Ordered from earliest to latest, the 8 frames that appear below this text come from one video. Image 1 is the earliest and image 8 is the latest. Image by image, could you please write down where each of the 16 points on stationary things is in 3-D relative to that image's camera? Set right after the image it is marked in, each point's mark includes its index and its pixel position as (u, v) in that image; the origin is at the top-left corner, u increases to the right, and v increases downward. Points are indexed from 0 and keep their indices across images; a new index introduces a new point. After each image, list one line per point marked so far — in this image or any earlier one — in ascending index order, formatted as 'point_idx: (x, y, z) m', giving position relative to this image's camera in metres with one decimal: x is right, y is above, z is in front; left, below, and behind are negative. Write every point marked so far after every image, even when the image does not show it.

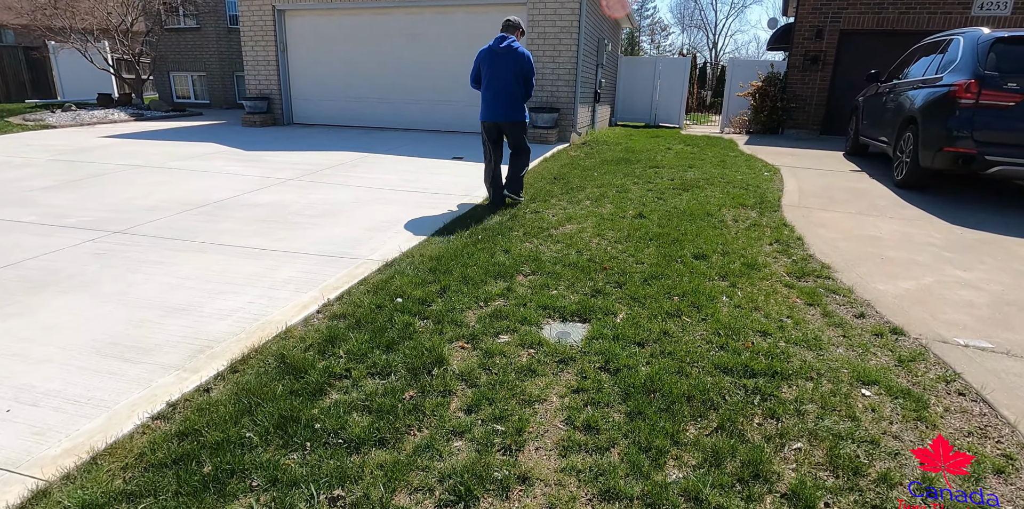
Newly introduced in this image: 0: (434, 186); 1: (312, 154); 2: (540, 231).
0: (-0.8, +0.7, +5.8) m
1: (-2.9, +1.4, +7.9) m
2: (+0.2, +0.2, +4.3) m
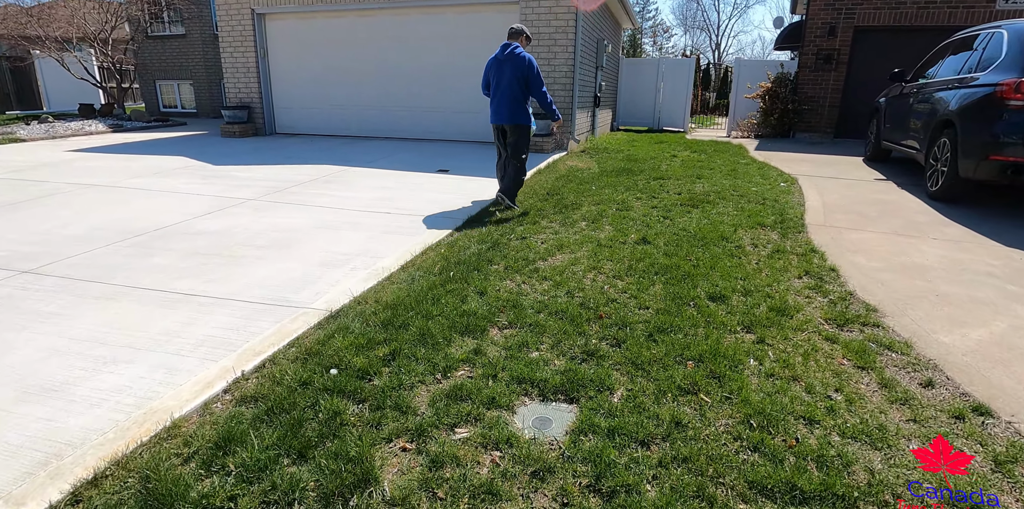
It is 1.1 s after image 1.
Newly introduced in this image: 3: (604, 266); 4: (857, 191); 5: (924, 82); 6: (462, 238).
0: (-1.0, +0.5, +5.2) m
1: (-3.0, +1.1, +7.2) m
2: (+0.1, -0.1, +3.6) m
3: (+0.6, -0.1, +3.7) m
4: (+3.8, +0.7, +6.0) m
5: (+5.3, +2.2, +7.0) m
6: (-0.4, +0.1, +4.2) m
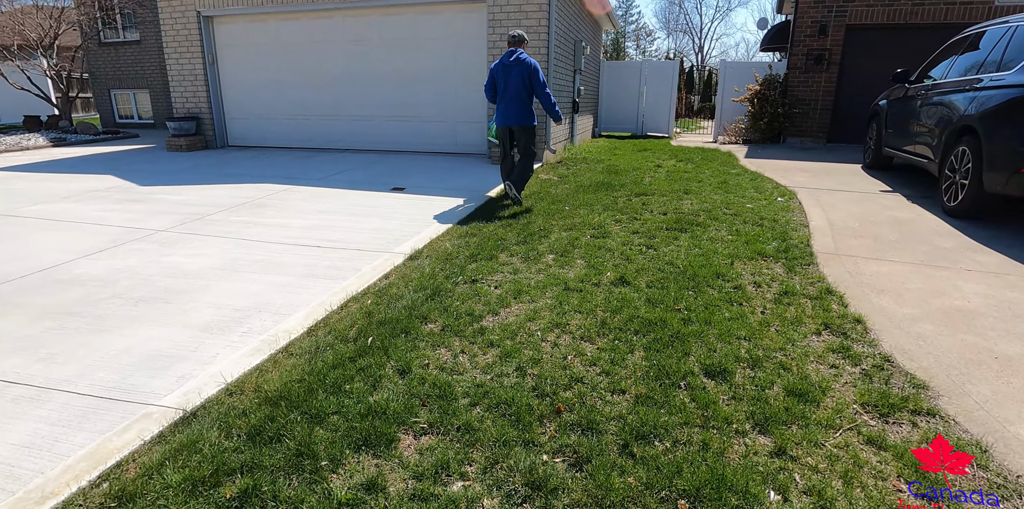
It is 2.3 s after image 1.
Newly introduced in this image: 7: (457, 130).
0: (-1.3, +0.1, +4.4) m
1: (-3.4, +0.8, +6.4) m
2: (-0.2, -0.3, +2.8) m
3: (+0.3, -0.3, +2.9) m
4: (+3.4, +0.5, +5.3) m
5: (+4.9, +2.0, +6.4) m
6: (-0.7, -0.2, +3.4) m
7: (-0.9, +2.0, +8.8) m
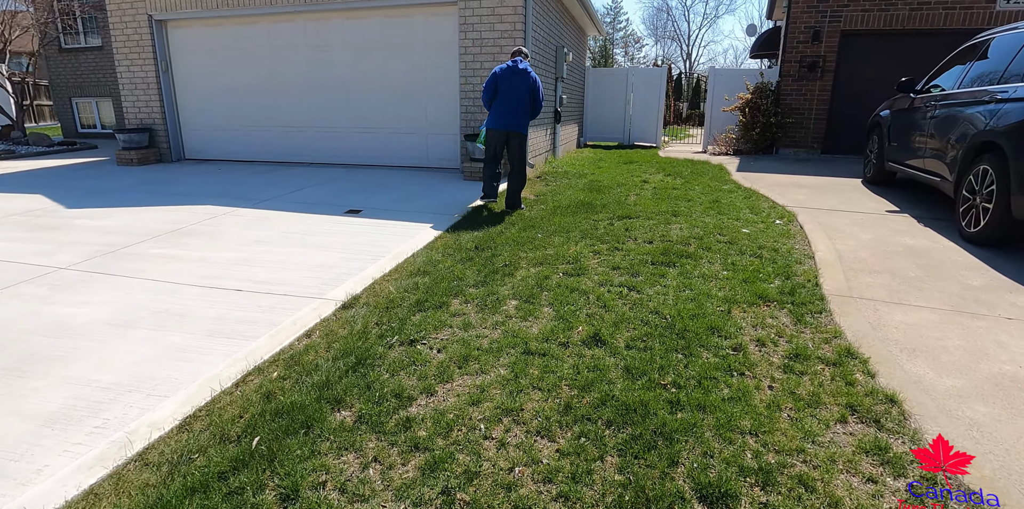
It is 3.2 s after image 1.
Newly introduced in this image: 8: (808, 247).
0: (-1.6, -0.1, +3.7) m
1: (-3.7, +0.5, +5.7) m
2: (-0.5, -0.6, +2.2) m
3: (+0.1, -0.6, +2.3) m
4: (+3.1, +0.2, +4.7) m
5: (+4.6, +1.7, +5.8) m
6: (-1.0, -0.5, +2.7) m
7: (-1.2, +1.7, +8.1) m
8: (+2.3, +0.1, +4.3) m
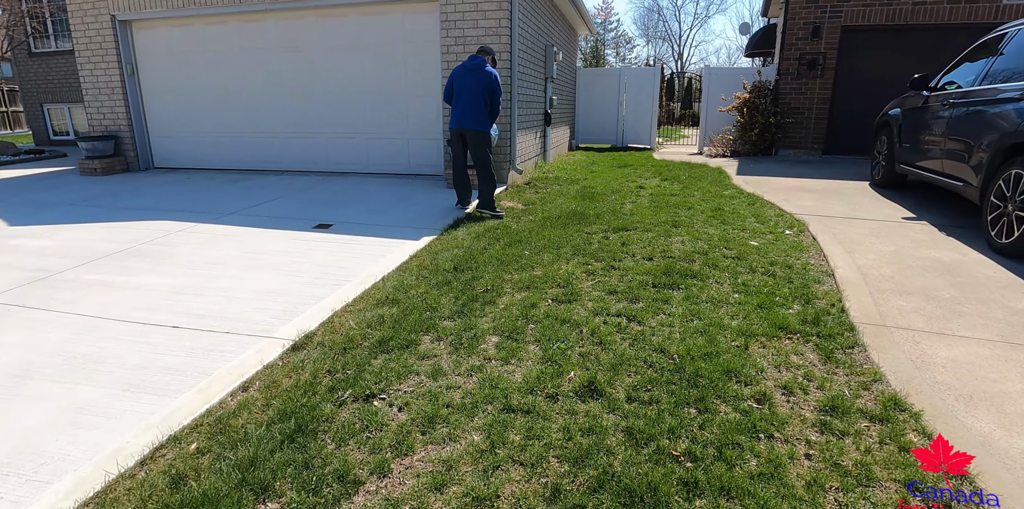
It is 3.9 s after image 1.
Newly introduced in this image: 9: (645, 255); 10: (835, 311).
0: (-1.7, -0.3, +3.2) m
1: (-3.8, +0.3, +5.2) m
2: (-0.6, -0.8, +1.7) m
3: (0.0, -0.7, +1.8) m
4: (+3.0, +0.1, +4.3) m
5: (+4.4, +1.6, +5.4) m
6: (-1.1, -0.6, +2.2) m
7: (-1.4, +1.5, +7.7) m
8: (+2.2, -0.1, +3.9) m
9: (+1.0, 0.0, +4.1) m
10: (+1.8, -0.3, +3.1) m
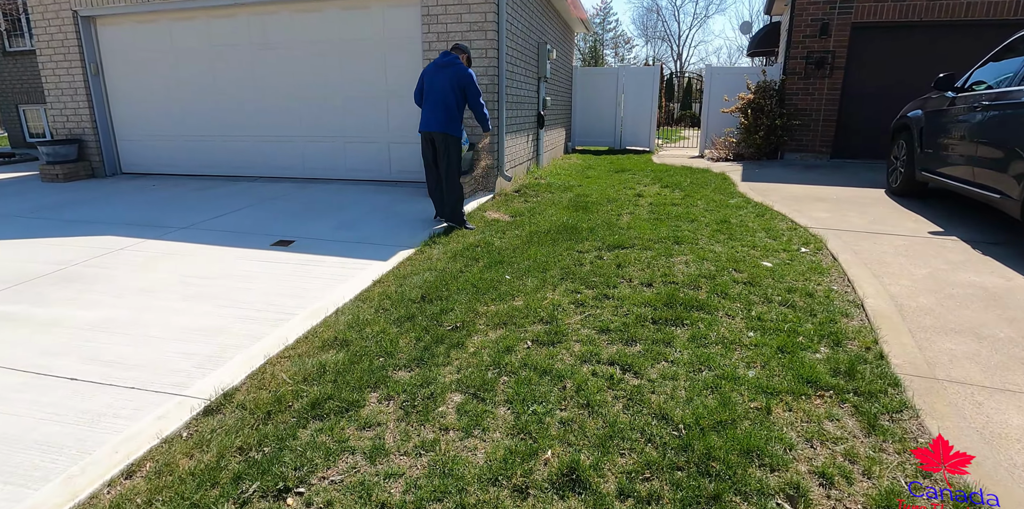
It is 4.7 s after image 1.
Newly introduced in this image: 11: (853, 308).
0: (-1.8, -0.5, +2.7) m
1: (-4.0, +0.1, +4.7) m
2: (-0.7, -0.9, +1.2) m
3: (-0.2, -0.9, +1.3) m
4: (+2.9, -0.1, +3.8) m
5: (+4.3, +1.5, +4.9) m
6: (-1.2, -0.8, +1.7) m
7: (-1.6, +1.3, +7.1) m
8: (+2.1, -0.2, +3.4) m
9: (+0.8, -0.2, +3.5) m
10: (+1.7, -0.5, +2.5) m
11: (+1.9, -0.3, +3.1) m
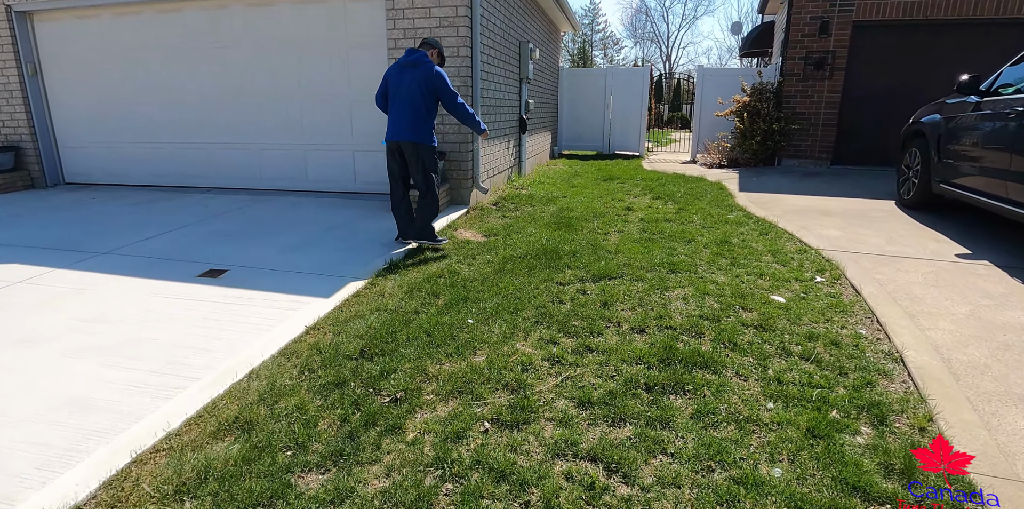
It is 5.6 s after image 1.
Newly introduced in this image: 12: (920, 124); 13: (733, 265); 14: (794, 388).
0: (-2.0, -0.7, +2.1) m
1: (-4.2, -0.1, +4.0) m
2: (-0.8, -1.1, +0.6) m
3: (-0.3, -1.1, +0.6) m
4: (+2.7, -0.3, +3.2) m
5: (+4.0, +1.3, +4.4) m
6: (-1.4, -1.0, +1.1) m
7: (-1.8, +1.1, +6.5) m
8: (+1.9, -0.4, +2.8) m
9: (+0.7, -0.4, +2.9) m
10: (+1.5, -0.7, +2.0) m
11: (+1.7, -0.5, +2.5) m
12: (+4.2, +1.3, +5.6) m
13: (+1.6, -0.1, +3.9) m
14: (+1.2, -0.6, +2.3) m
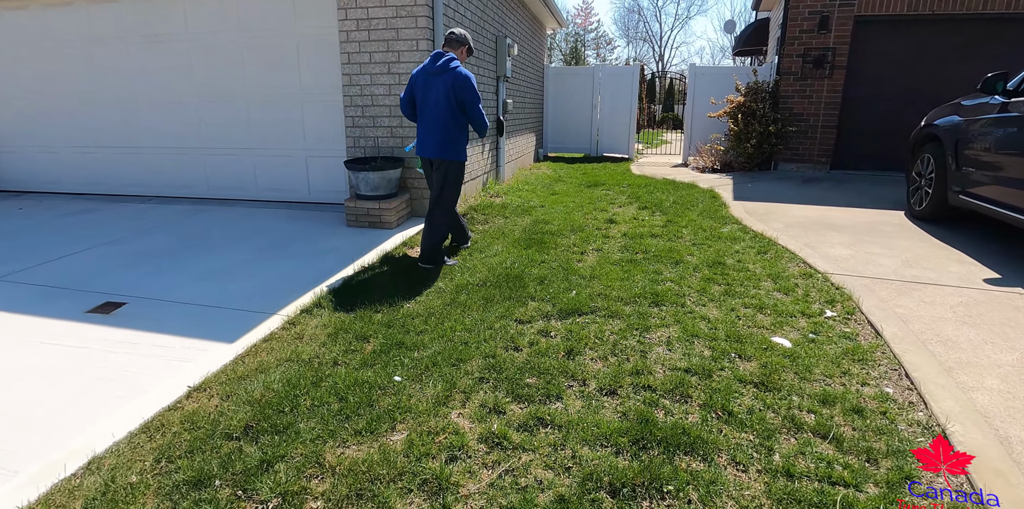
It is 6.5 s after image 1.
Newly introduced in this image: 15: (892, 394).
0: (-2.3, -0.9, +1.4) m
1: (-4.5, -0.3, +3.3) m
2: (-1.1, -1.3, 0.0) m
3: (-0.5, -1.3, 0.0) m
4: (+2.4, -0.4, +2.7) m
5: (+3.8, +1.1, +3.8) m
6: (-1.6, -1.2, +0.5) m
7: (-2.1, +0.9, +5.9) m
8: (+1.6, -0.6, +2.2) m
9: (+0.4, -0.5, +2.3) m
10: (+1.2, -0.8, +1.4) m
11: (+1.5, -0.7, +2.0) m
12: (+3.9, +1.2, +5.1) m
13: (+1.3, -0.2, +3.3) m
14: (+0.9, -0.7, +1.8) m
15: (+1.6, -0.6, +2.3) m
